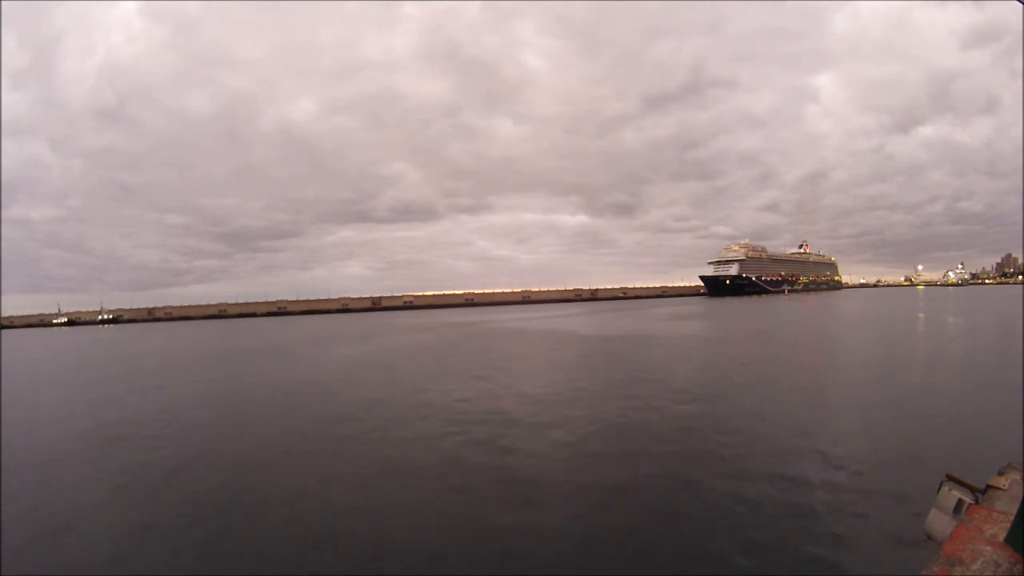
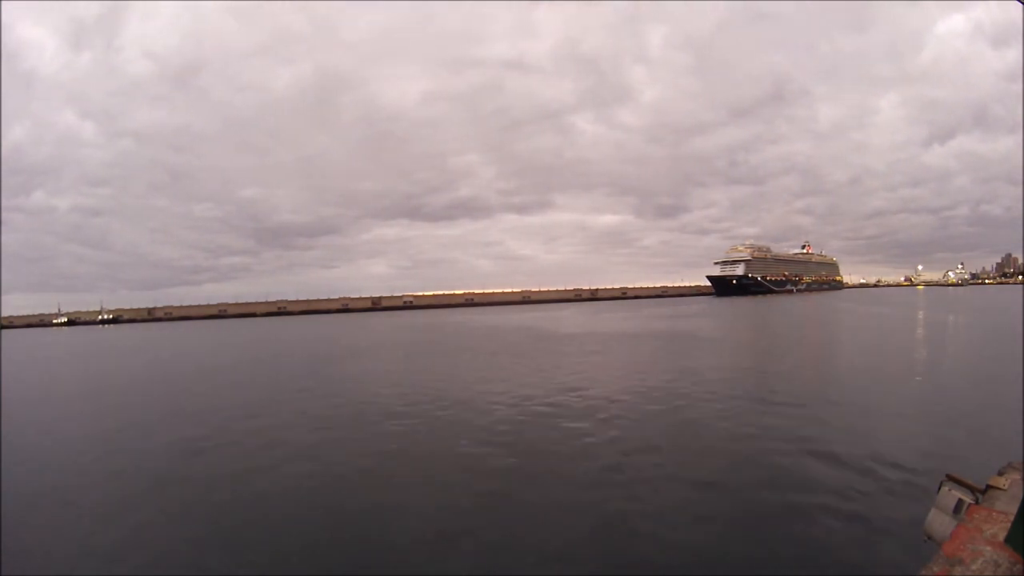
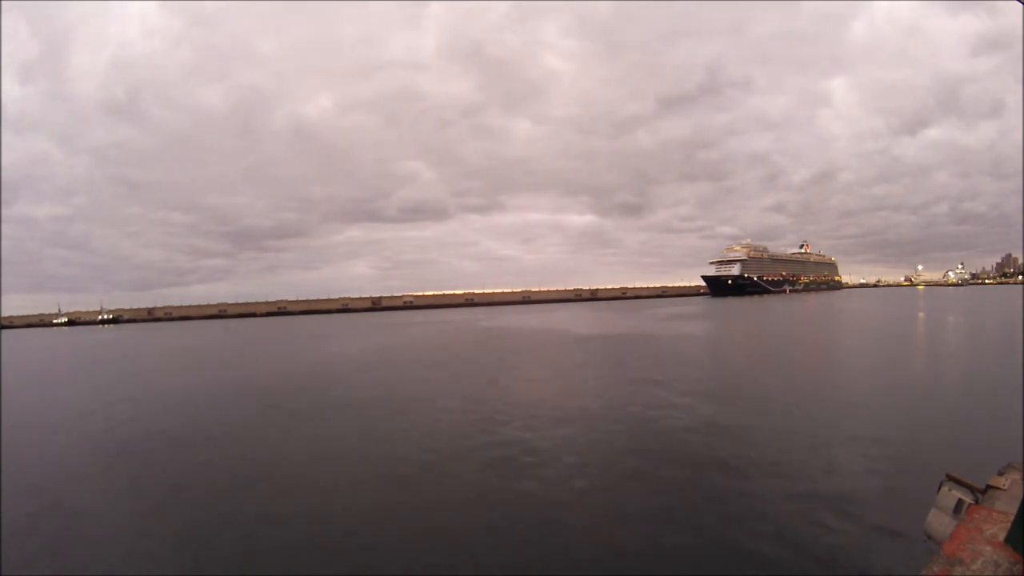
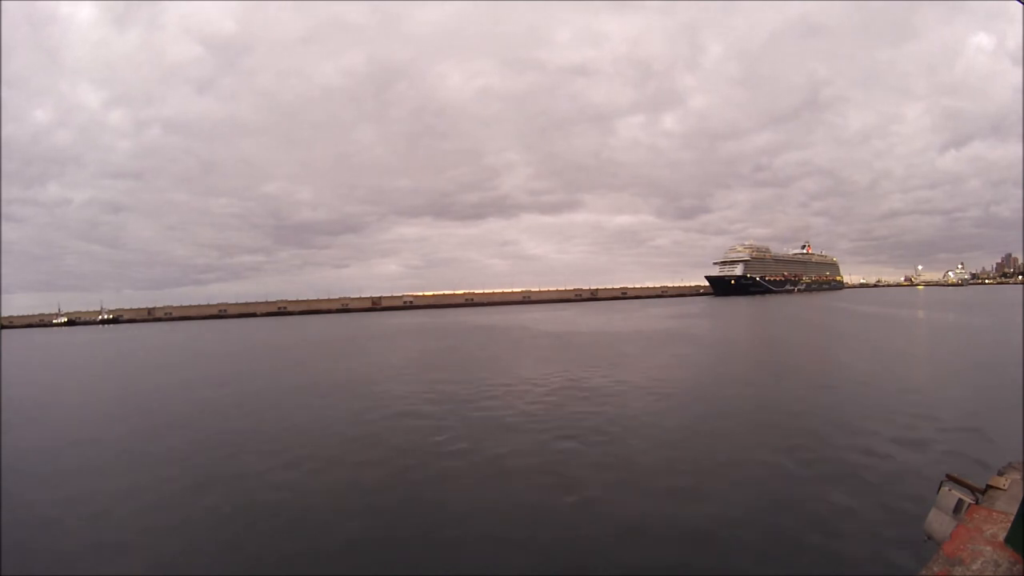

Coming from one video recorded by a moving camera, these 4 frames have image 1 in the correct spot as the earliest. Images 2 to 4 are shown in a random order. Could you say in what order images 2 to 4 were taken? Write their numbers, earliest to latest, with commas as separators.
3, 2, 4
